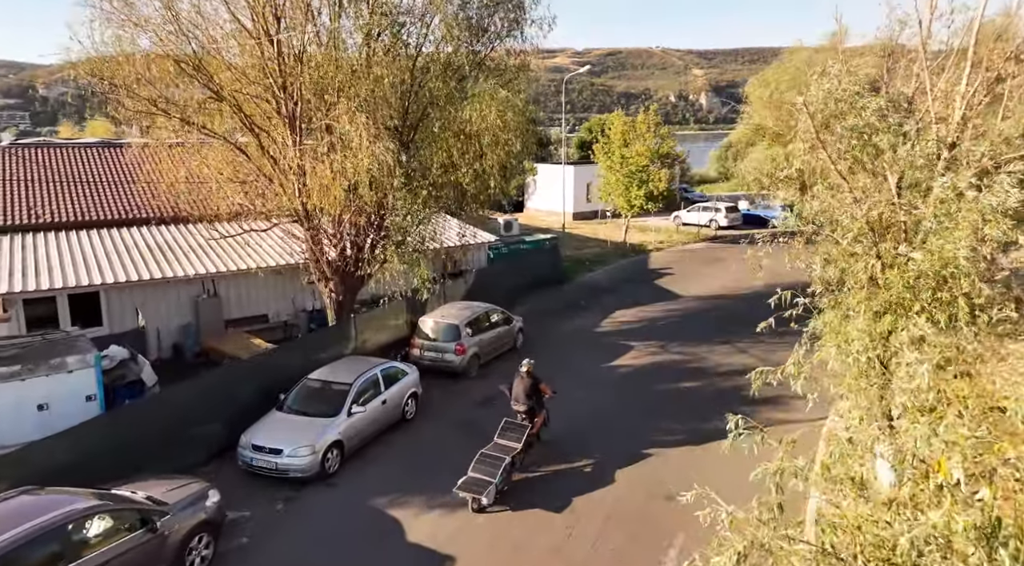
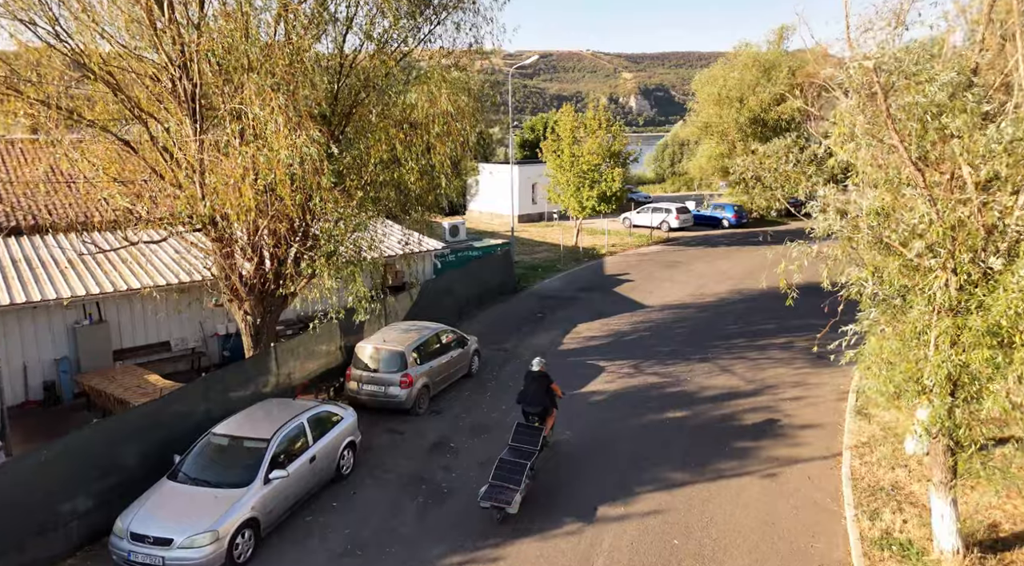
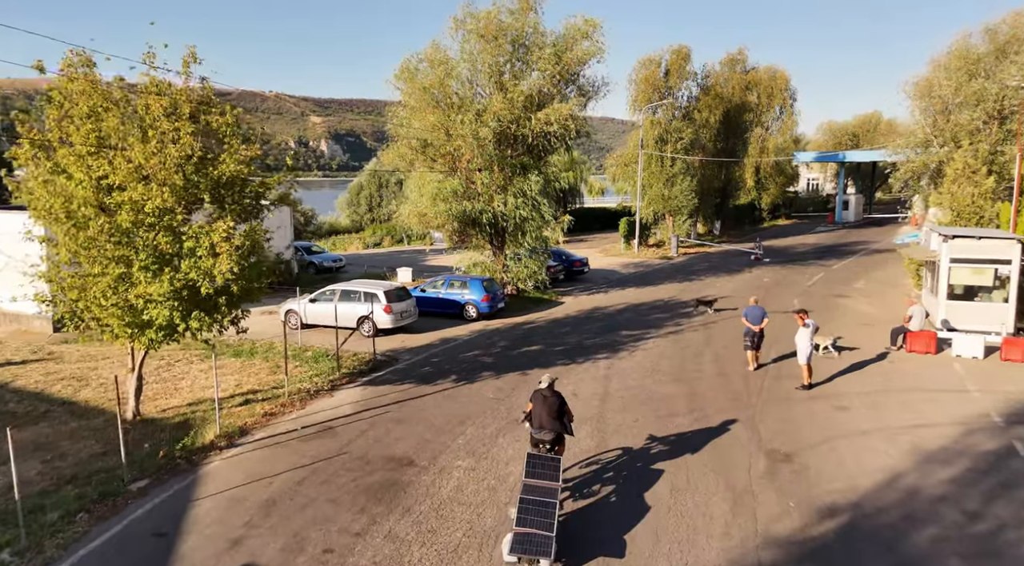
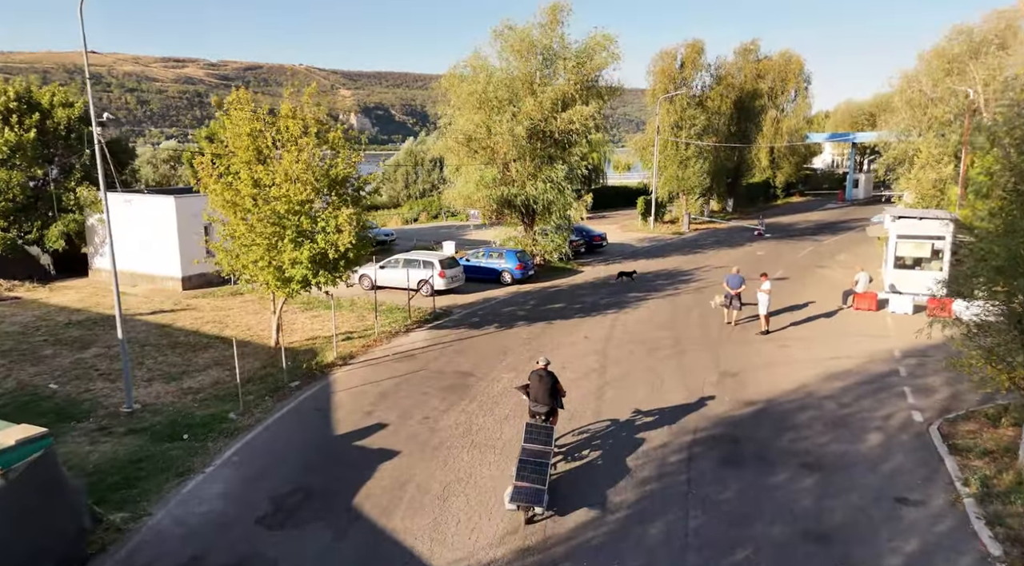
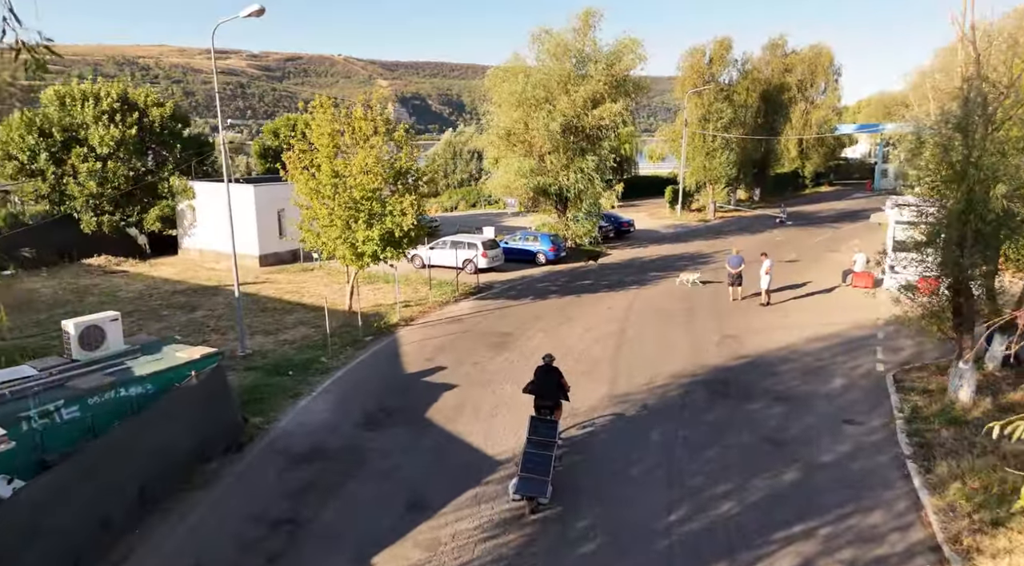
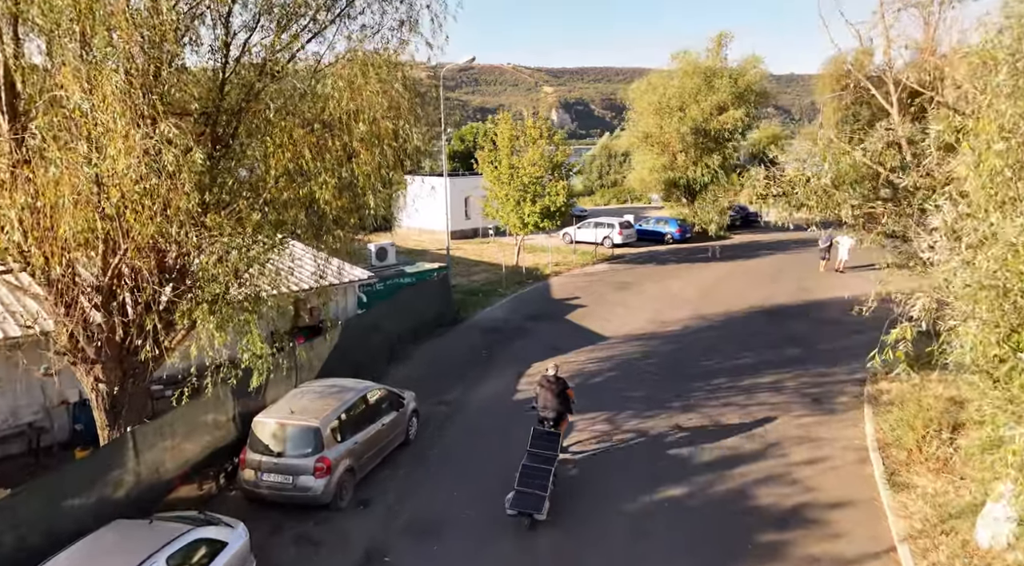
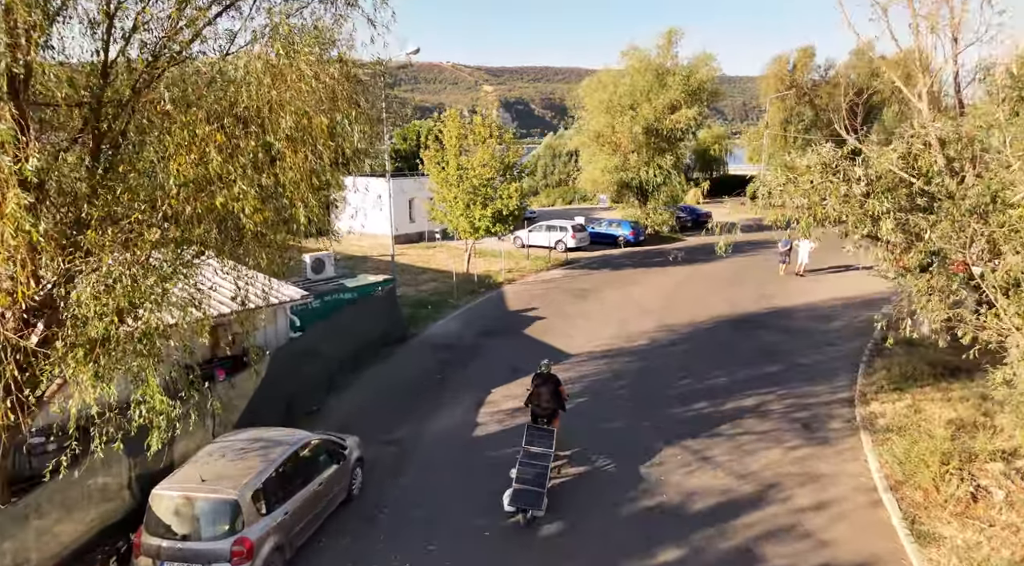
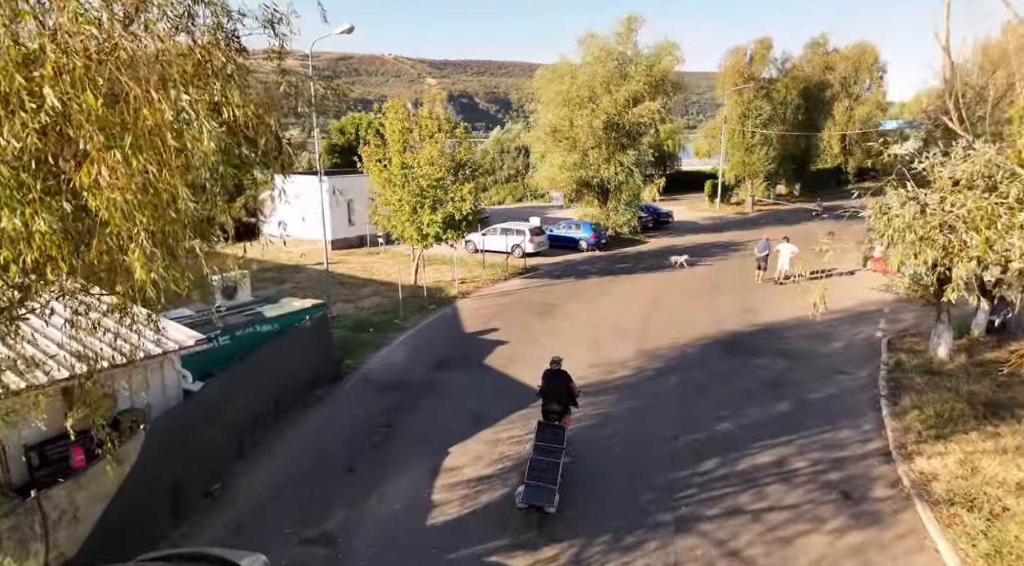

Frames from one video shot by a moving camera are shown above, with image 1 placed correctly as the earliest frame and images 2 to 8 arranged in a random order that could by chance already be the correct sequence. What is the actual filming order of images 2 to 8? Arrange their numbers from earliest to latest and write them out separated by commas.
2, 6, 7, 8, 5, 4, 3
